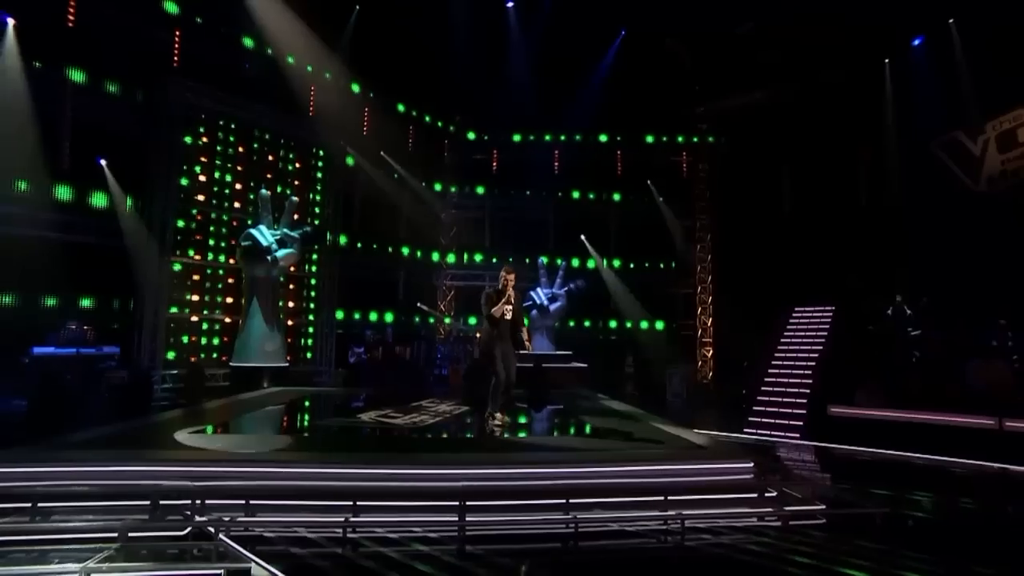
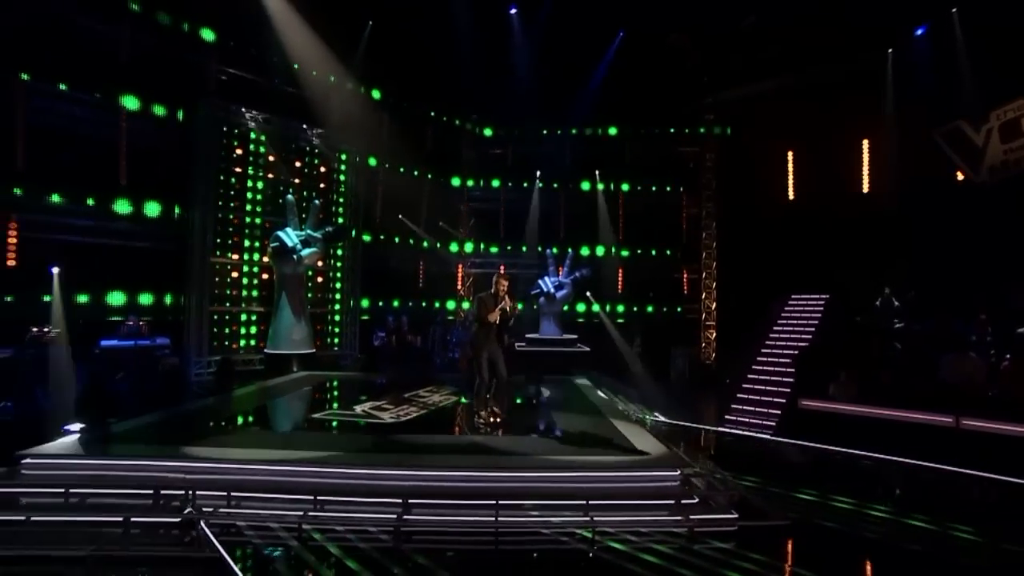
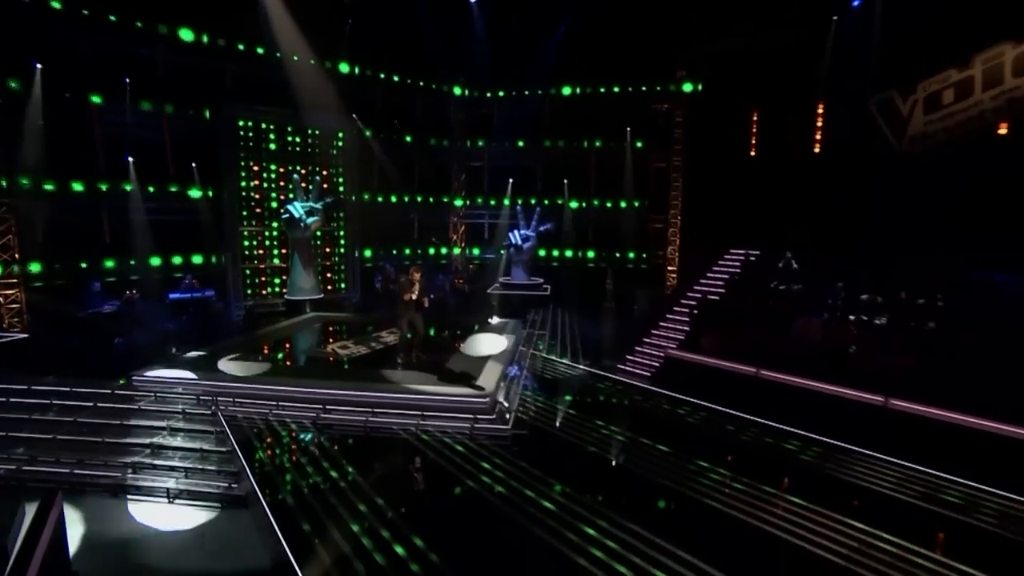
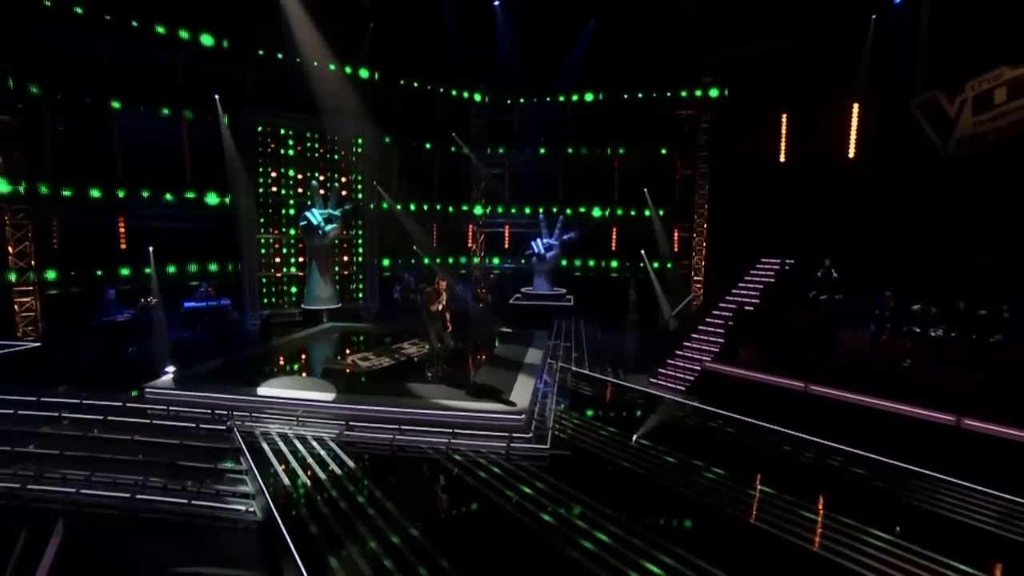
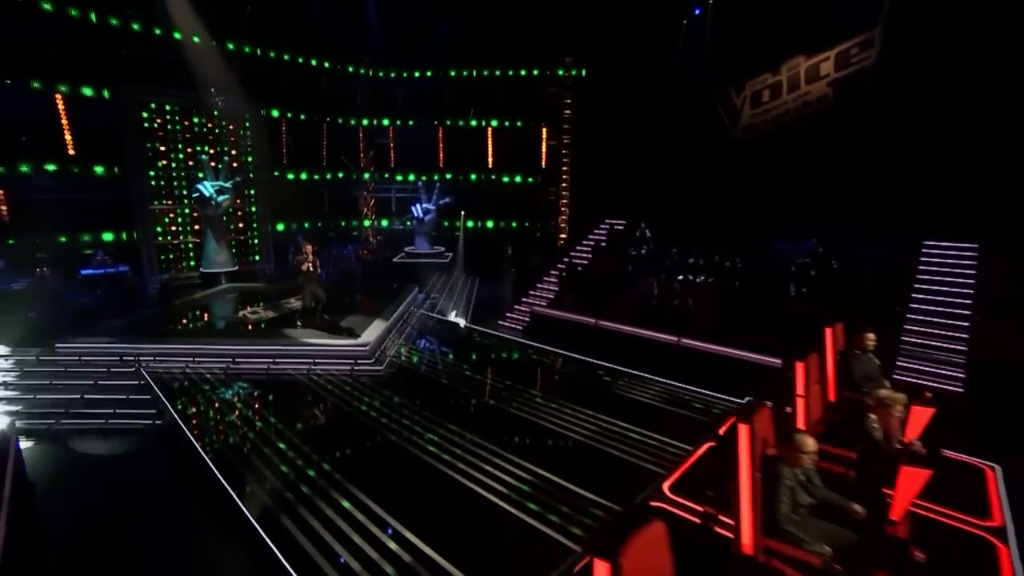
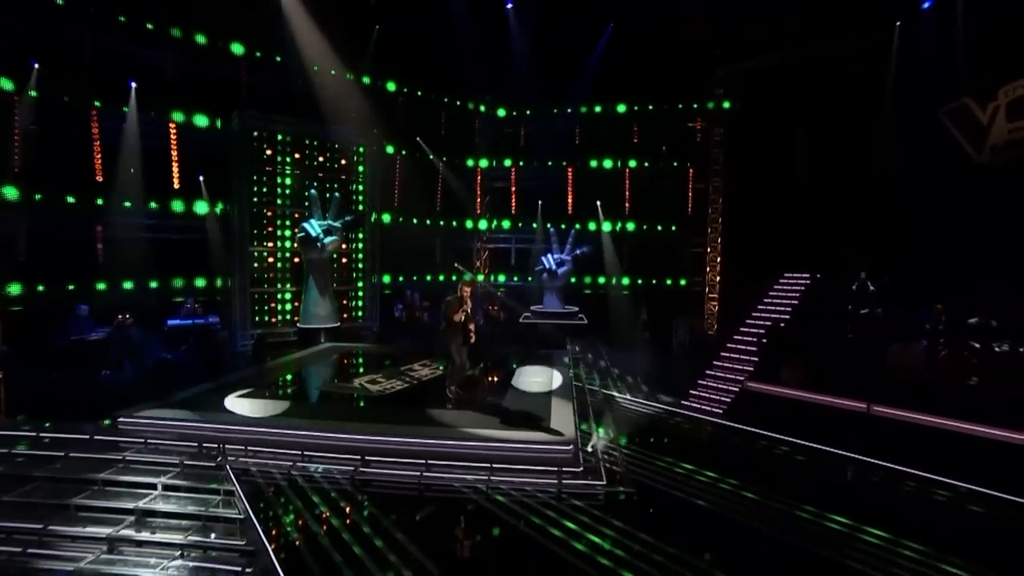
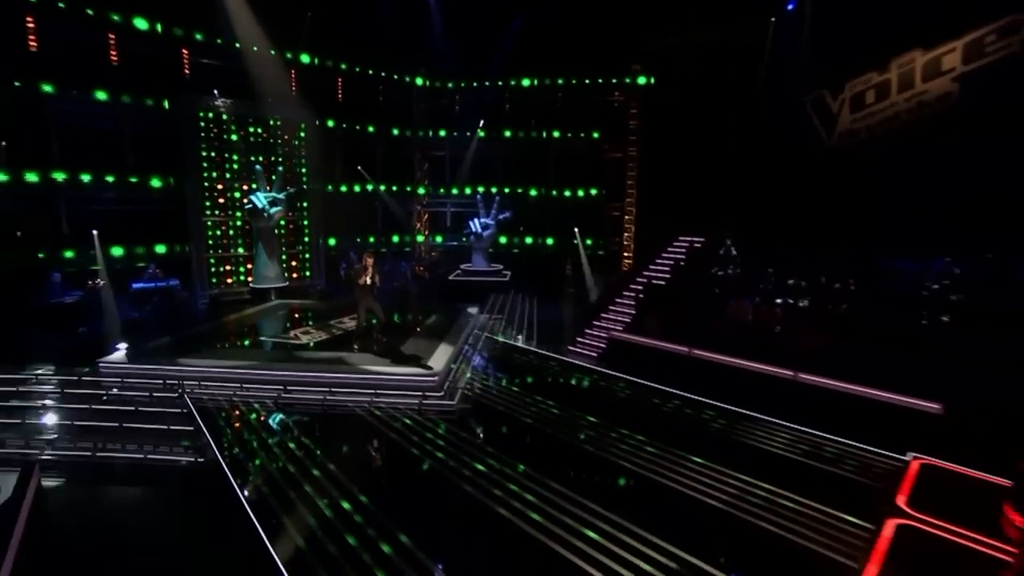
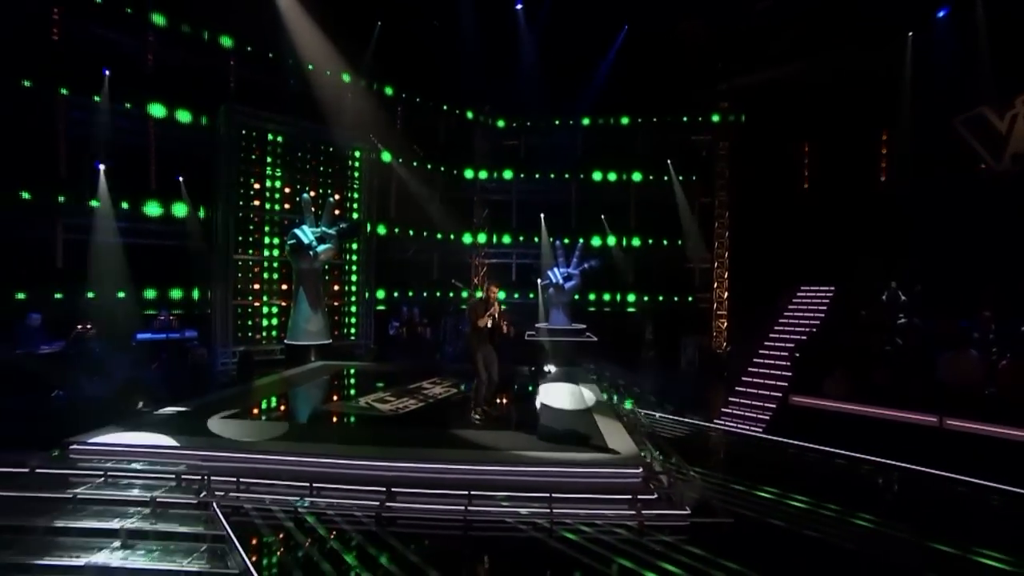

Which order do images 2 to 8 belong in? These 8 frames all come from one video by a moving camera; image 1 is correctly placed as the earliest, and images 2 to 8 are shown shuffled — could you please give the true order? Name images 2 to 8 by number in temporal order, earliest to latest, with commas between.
2, 8, 6, 4, 3, 7, 5
